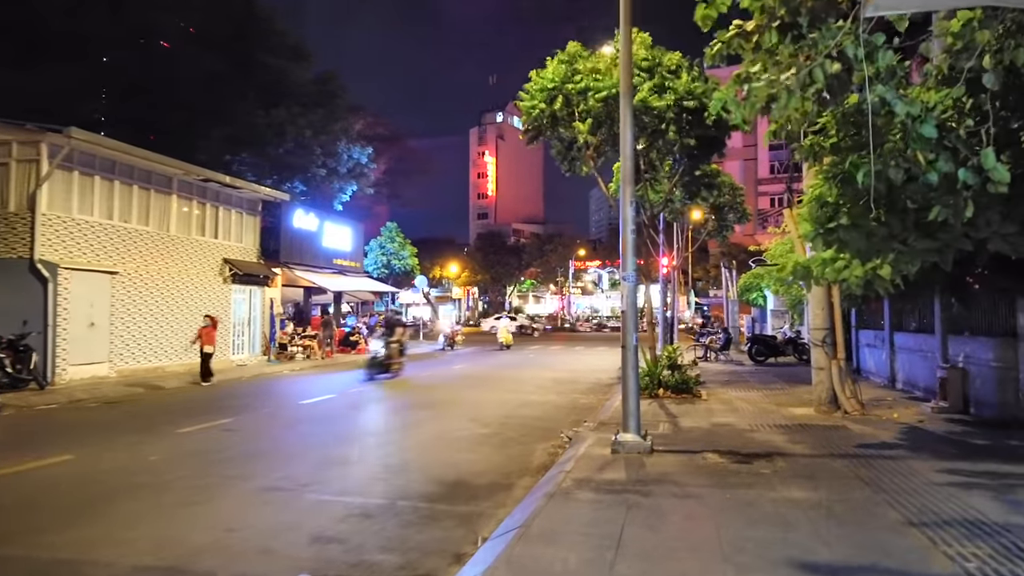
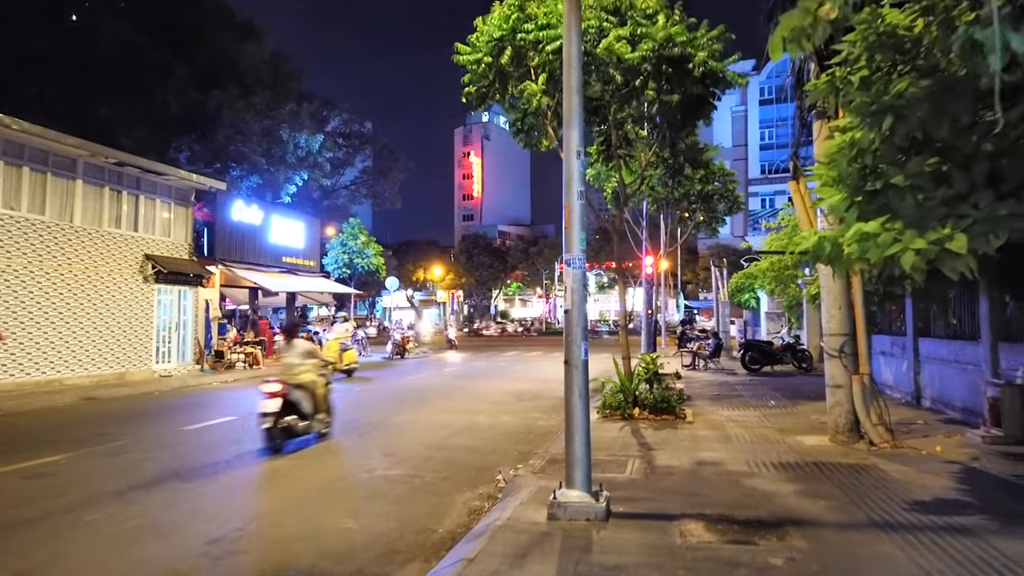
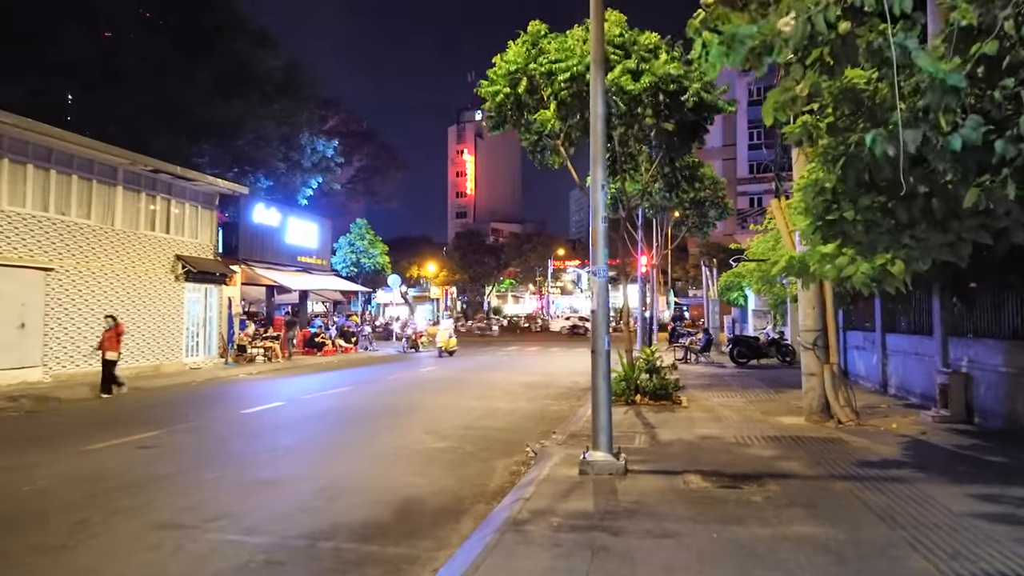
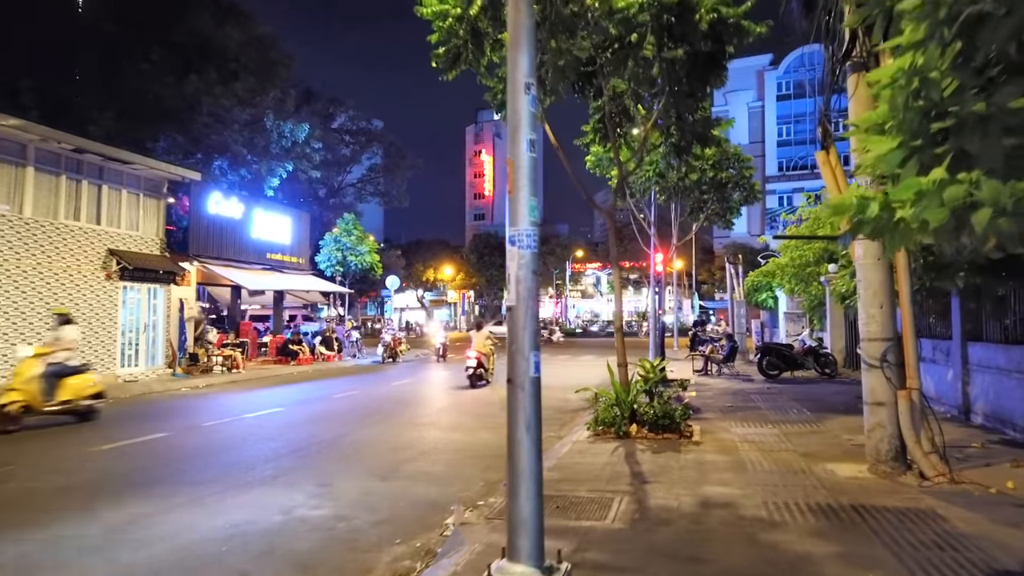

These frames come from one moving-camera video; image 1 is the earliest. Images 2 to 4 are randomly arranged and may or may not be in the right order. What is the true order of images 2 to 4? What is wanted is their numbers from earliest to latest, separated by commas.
3, 2, 4
